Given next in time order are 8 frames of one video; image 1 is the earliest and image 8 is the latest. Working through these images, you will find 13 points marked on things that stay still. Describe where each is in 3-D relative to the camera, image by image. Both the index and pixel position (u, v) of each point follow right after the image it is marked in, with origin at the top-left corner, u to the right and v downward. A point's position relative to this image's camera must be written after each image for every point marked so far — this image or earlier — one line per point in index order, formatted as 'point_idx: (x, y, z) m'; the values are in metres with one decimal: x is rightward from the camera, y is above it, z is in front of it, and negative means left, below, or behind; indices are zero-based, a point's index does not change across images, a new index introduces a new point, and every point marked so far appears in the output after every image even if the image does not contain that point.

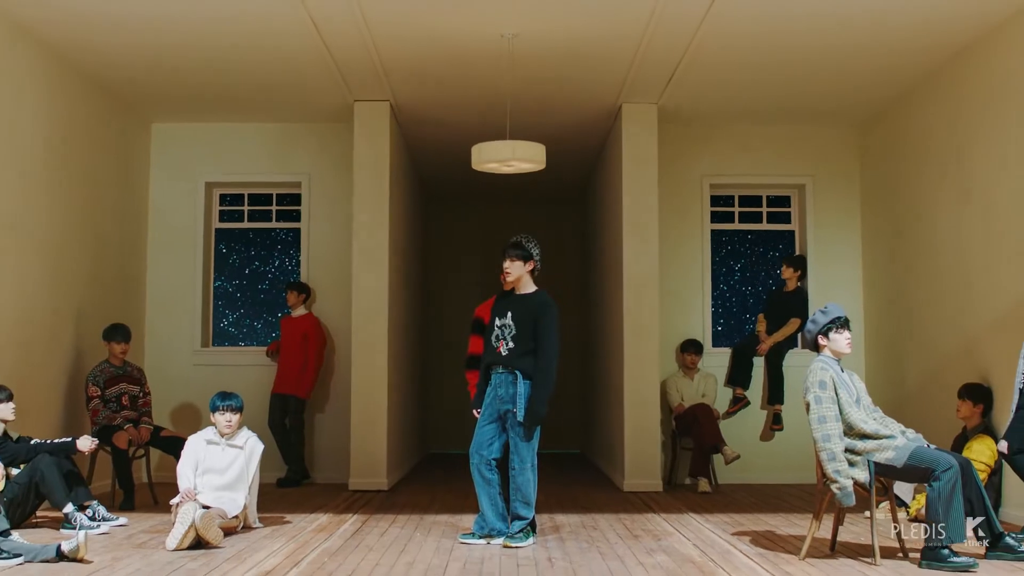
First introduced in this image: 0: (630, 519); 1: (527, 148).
0: (+0.7, -1.4, +5.0) m
1: (+0.1, +0.8, +4.9) m
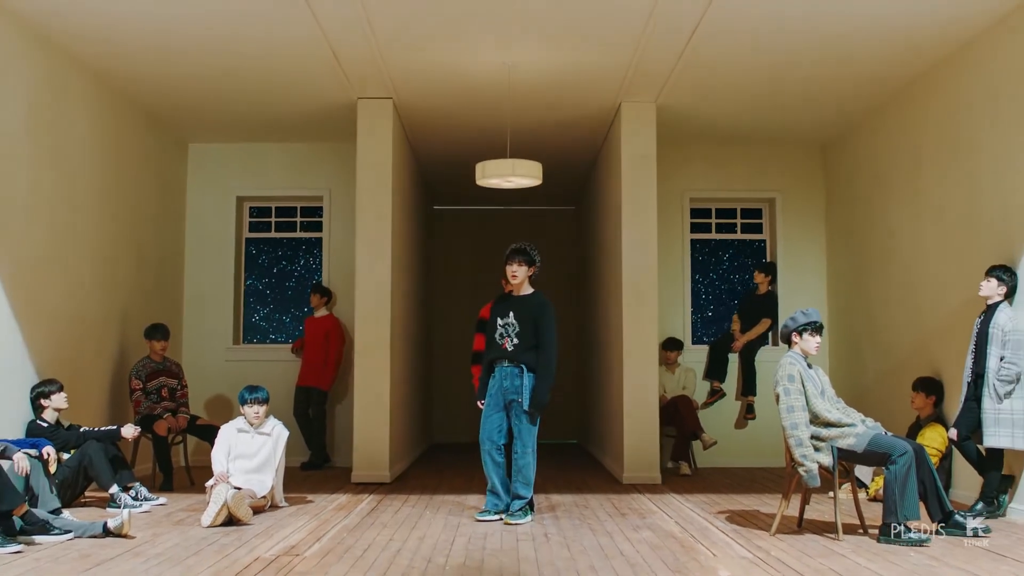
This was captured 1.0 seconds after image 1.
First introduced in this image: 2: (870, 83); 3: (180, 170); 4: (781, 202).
0: (+0.7, -1.4, +5.5) m
1: (+0.1, +0.8, +5.4) m
2: (+2.7, +1.5, +6.2) m
3: (-3.0, +1.1, +7.4) m
4: (+2.5, +0.8, +7.7) m
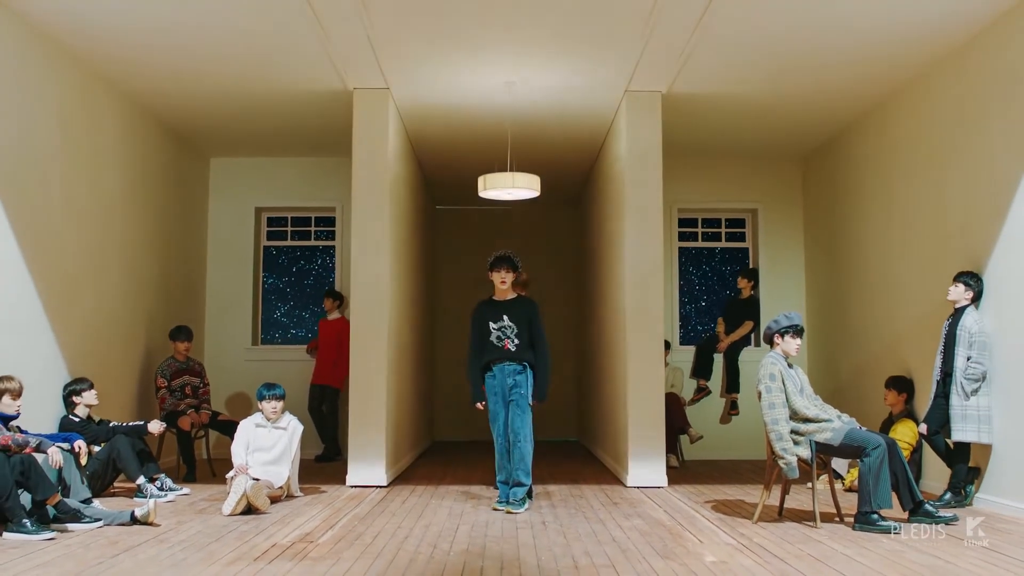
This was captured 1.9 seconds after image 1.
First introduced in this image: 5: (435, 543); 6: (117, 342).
0: (+0.7, -1.5, +5.9) m
1: (+0.1, +0.8, +5.7) m
2: (+2.7, +1.5, +6.6) m
3: (-3.0, +1.0, +7.8) m
4: (+2.5, +0.7, +8.0) m
5: (-0.4, -1.4, +4.5) m
6: (-3.0, -0.4, +6.2) m
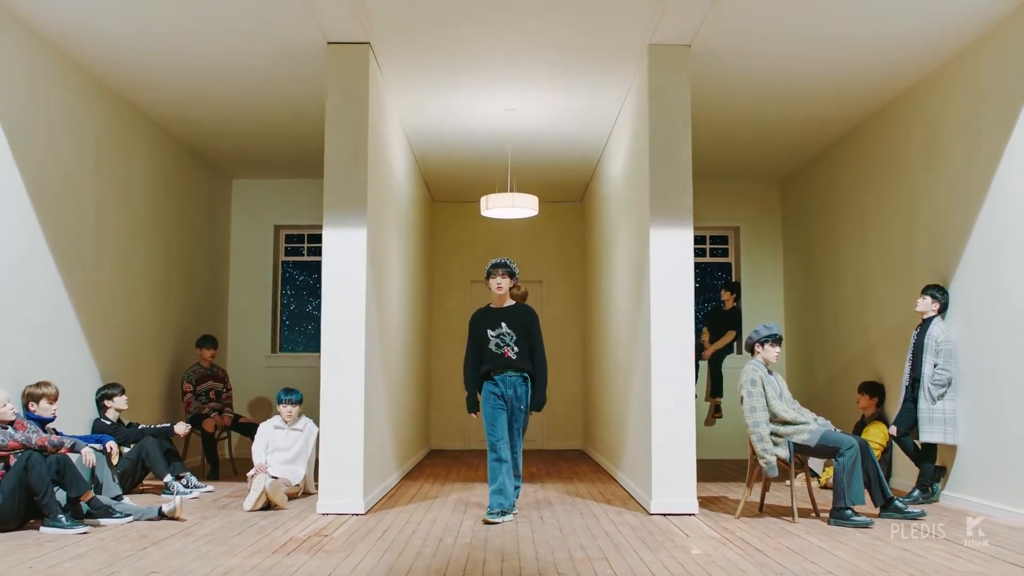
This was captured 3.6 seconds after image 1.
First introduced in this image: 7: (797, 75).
0: (+0.7, -1.5, +6.3) m
1: (+0.1, +0.7, +6.2) m
2: (+2.7, +1.4, +7.0) m
3: (-3.0, +1.0, +8.2) m
4: (+2.5, +0.6, +8.4) m
5: (-0.4, -1.5, +4.9) m
6: (-3.0, -0.5, +6.7) m
7: (+2.1, +1.5, +6.0) m
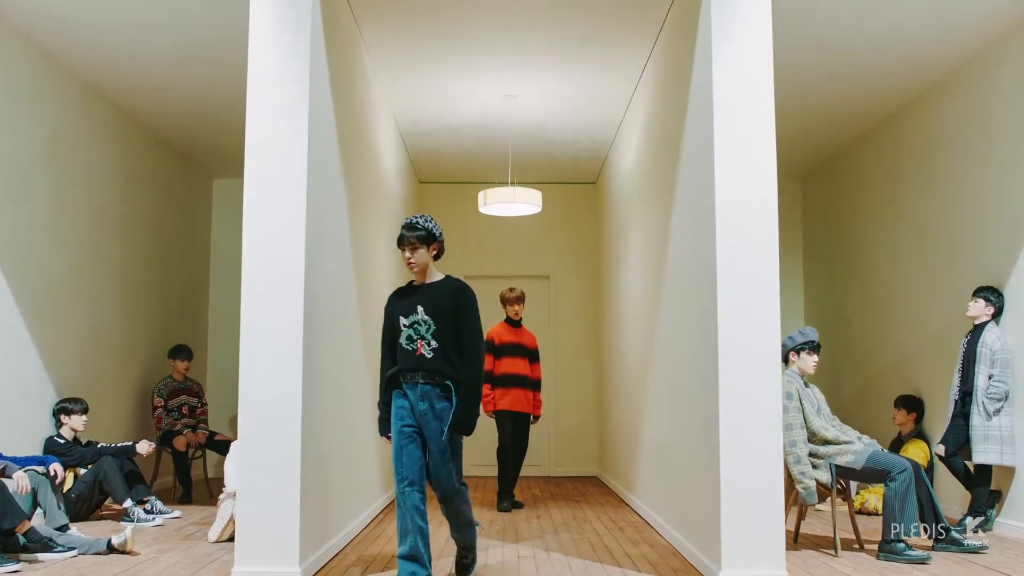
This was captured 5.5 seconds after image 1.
0: (+0.7, -1.6, +5.7) m
1: (+0.1, +0.7, +5.6) m
2: (+2.7, +1.4, +6.4) m
3: (-3.0, +0.9, +7.6) m
4: (+2.5, +0.6, +7.8) m
5: (-0.4, -1.5, +4.3) m
6: (-3.0, -0.5, +6.0) m
7: (+2.1, +1.5, +5.4) m
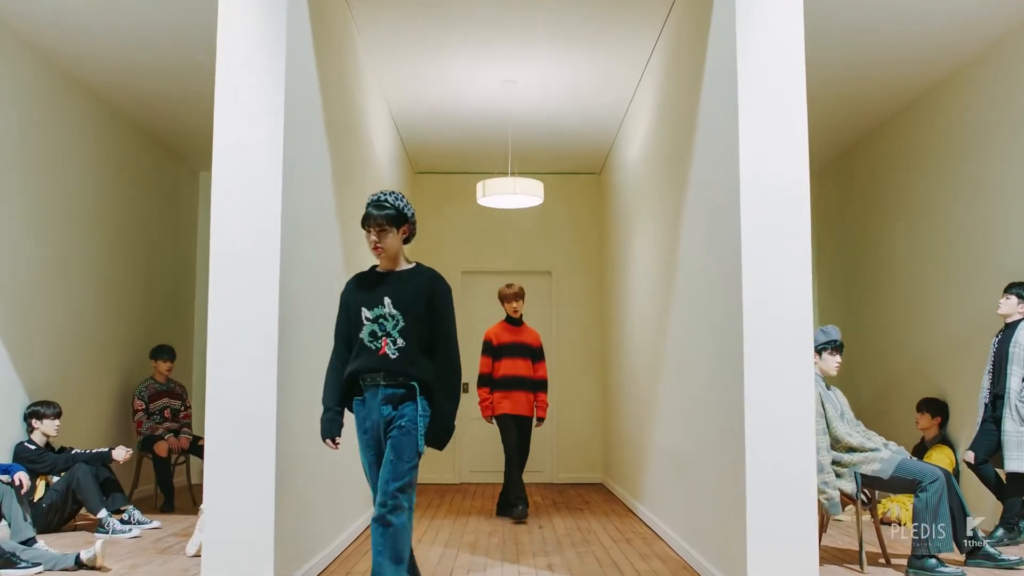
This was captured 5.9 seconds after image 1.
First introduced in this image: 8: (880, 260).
0: (+0.7, -1.5, +5.4) m
1: (+0.1, +0.7, +5.2) m
2: (+2.7, +1.4, +6.1) m
3: (-3.0, +0.9, +7.3) m
4: (+2.5, +0.6, +7.5) m
5: (-0.4, -1.5, +4.0) m
6: (-3.0, -0.5, +5.7) m
7: (+2.1, +1.5, +5.1) m
8: (+3.0, +0.2, +6.7) m
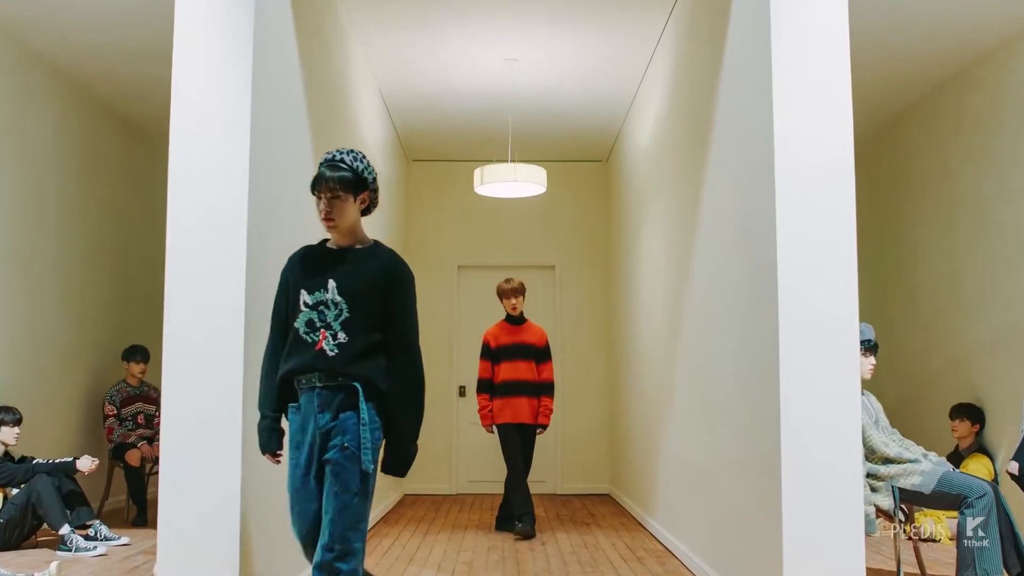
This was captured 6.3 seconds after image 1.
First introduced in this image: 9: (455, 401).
0: (+0.7, -1.5, +4.9) m
1: (+0.1, +0.7, +4.8) m
2: (+2.7, +1.4, +5.7) m
3: (-3.0, +0.9, +6.9) m
4: (+2.5, +0.6, +7.1) m
5: (-0.4, -1.4, +3.6) m
6: (-3.0, -0.5, +5.3) m
7: (+2.1, +1.6, +4.7) m
8: (+3.0, +0.3, +6.3) m
9: (-0.5, -1.0, +7.2) m
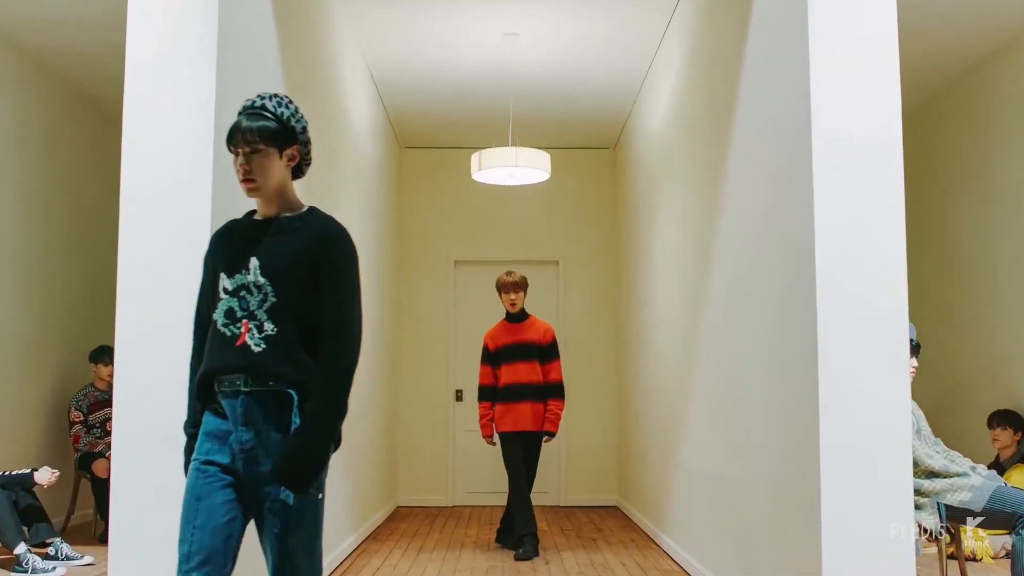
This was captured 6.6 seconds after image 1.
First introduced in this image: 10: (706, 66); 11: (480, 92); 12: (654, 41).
0: (+0.7, -1.5, +4.6) m
1: (+0.1, +0.7, +4.5) m
2: (+2.7, +1.4, +5.3) m
3: (-3.0, +1.0, +6.5) m
4: (+2.5, +0.6, +6.7) m
5: (-0.4, -1.4, +3.2) m
6: (-3.0, -0.5, +4.9) m
7: (+2.1, +1.6, +4.3) m
8: (+3.0, +0.3, +5.9) m
9: (-0.5, -1.0, +6.8) m
10: (+0.9, +1.1, +3.9) m
11: (-0.2, +1.3, +5.5) m
12: (+0.8, +1.5, +4.8) m
